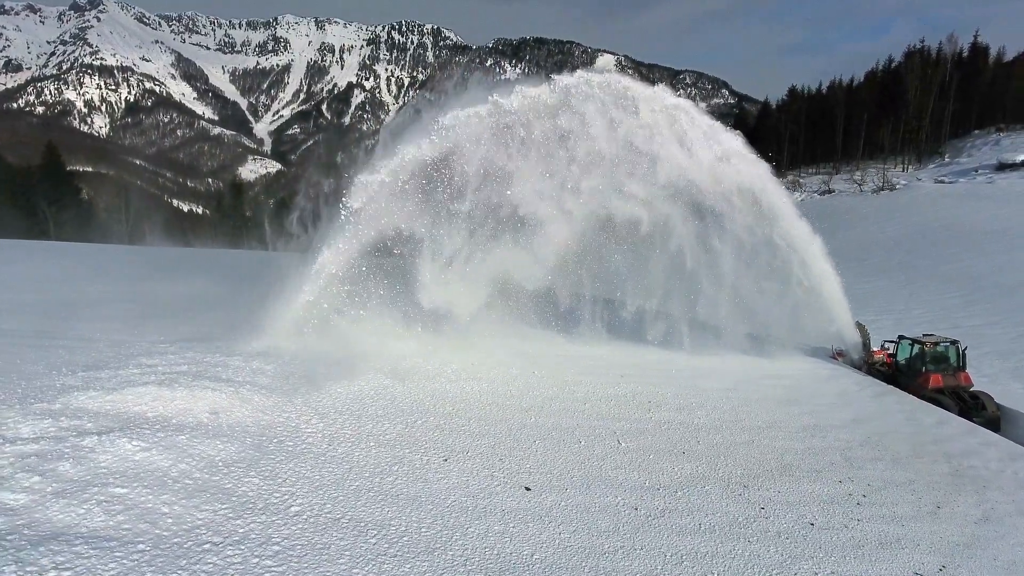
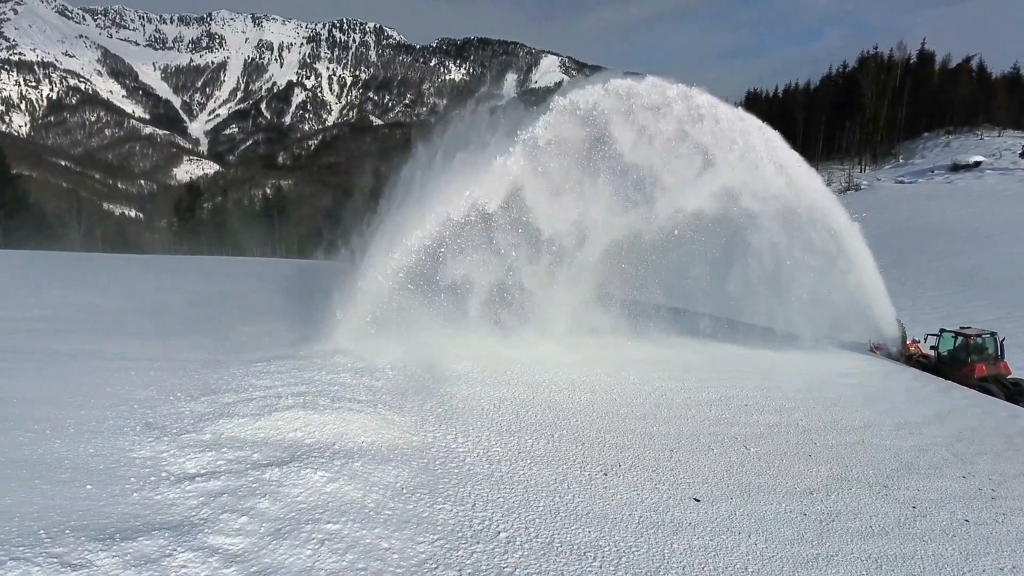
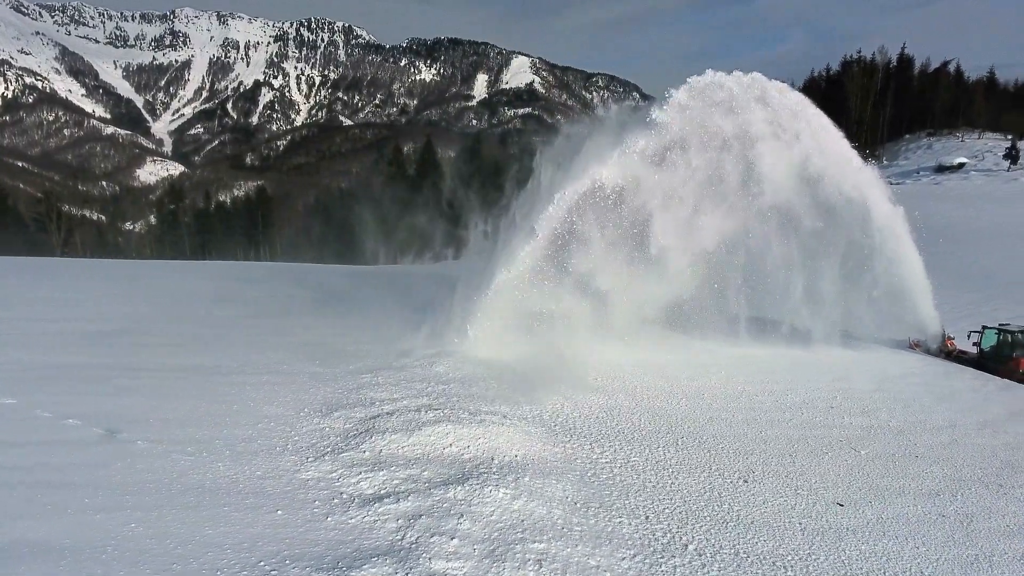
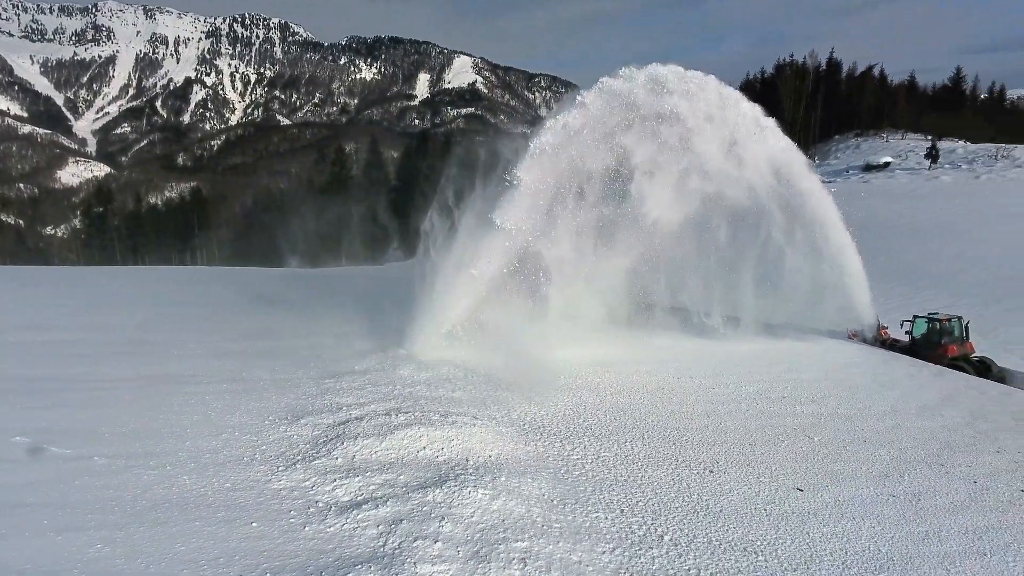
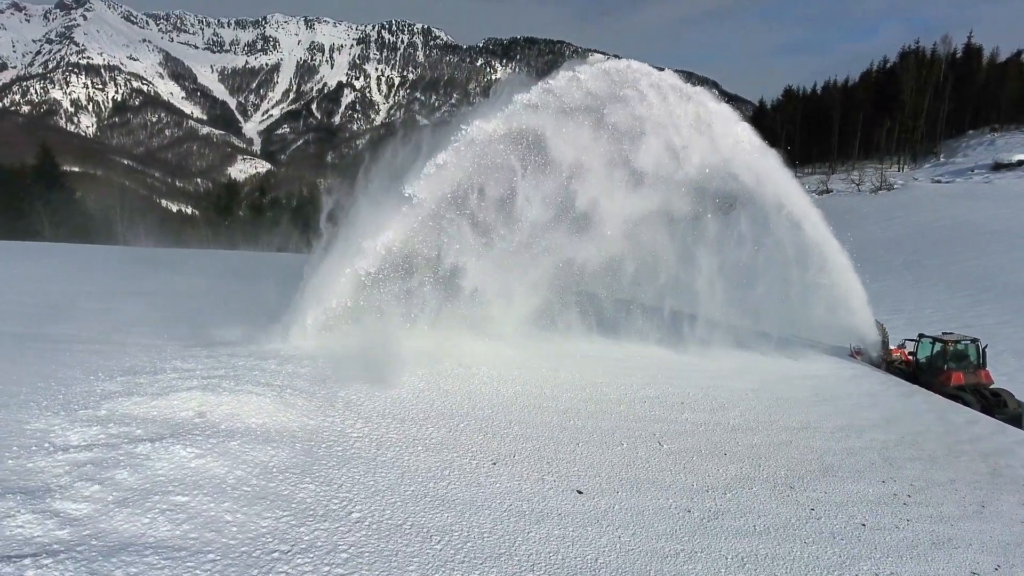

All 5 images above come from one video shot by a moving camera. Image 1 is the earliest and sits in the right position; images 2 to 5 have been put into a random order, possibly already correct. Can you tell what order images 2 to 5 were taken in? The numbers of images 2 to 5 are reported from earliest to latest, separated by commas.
5, 2, 3, 4
